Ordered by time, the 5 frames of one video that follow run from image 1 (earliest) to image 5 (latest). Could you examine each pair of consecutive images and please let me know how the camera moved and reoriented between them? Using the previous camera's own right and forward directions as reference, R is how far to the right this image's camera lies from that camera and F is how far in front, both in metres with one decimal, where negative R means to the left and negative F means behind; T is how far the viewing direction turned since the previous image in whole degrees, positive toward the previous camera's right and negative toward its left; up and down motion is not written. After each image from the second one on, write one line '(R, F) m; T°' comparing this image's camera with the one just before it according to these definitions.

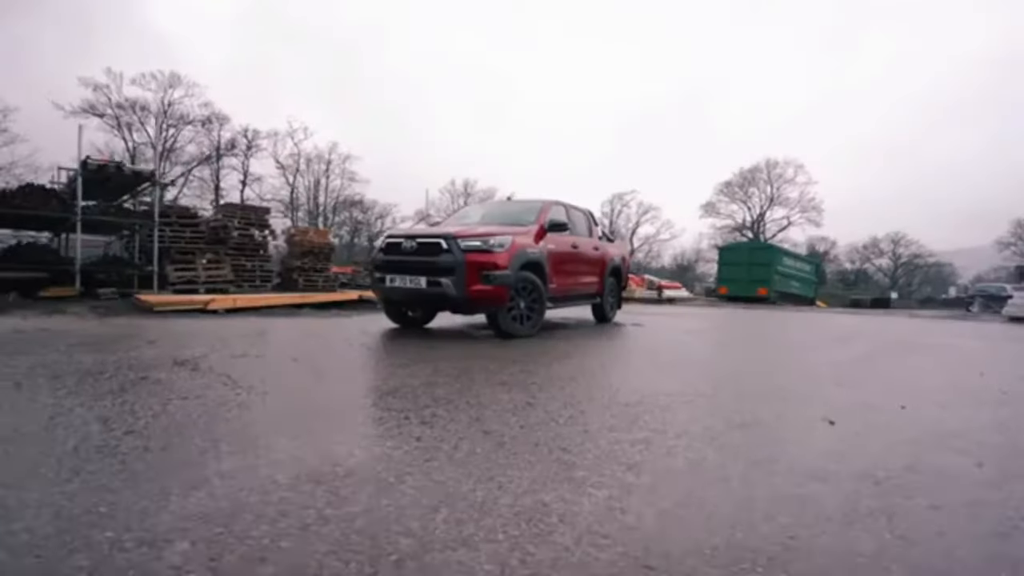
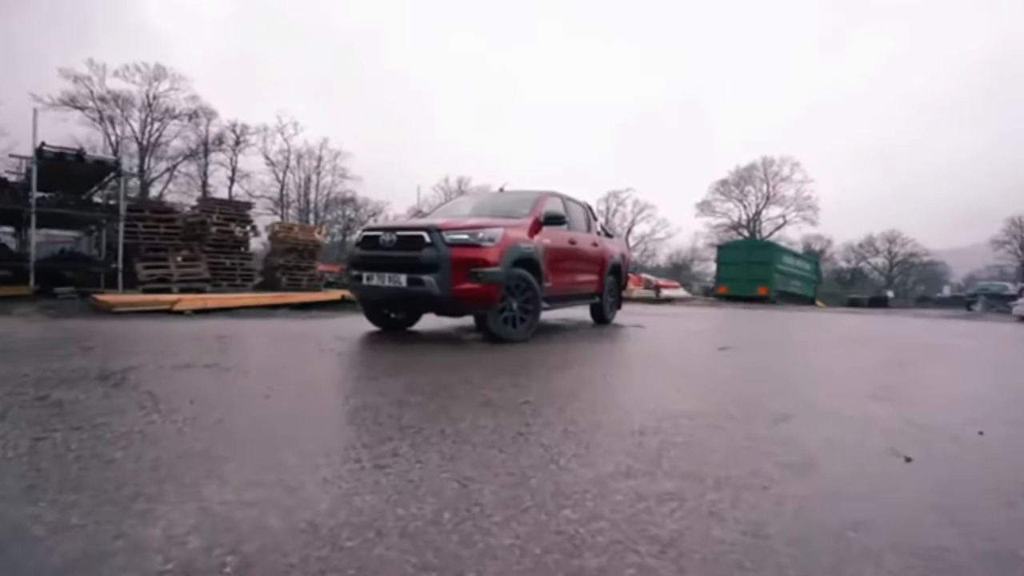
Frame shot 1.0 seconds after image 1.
(0.0, +0.7) m; +1°
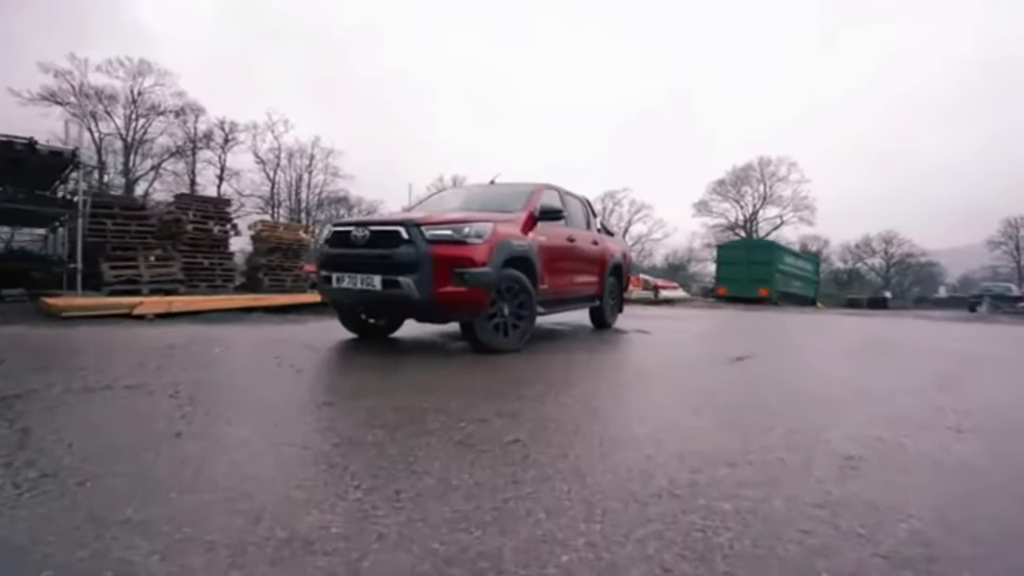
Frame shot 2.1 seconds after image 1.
(0.0, +0.7) m; 0°
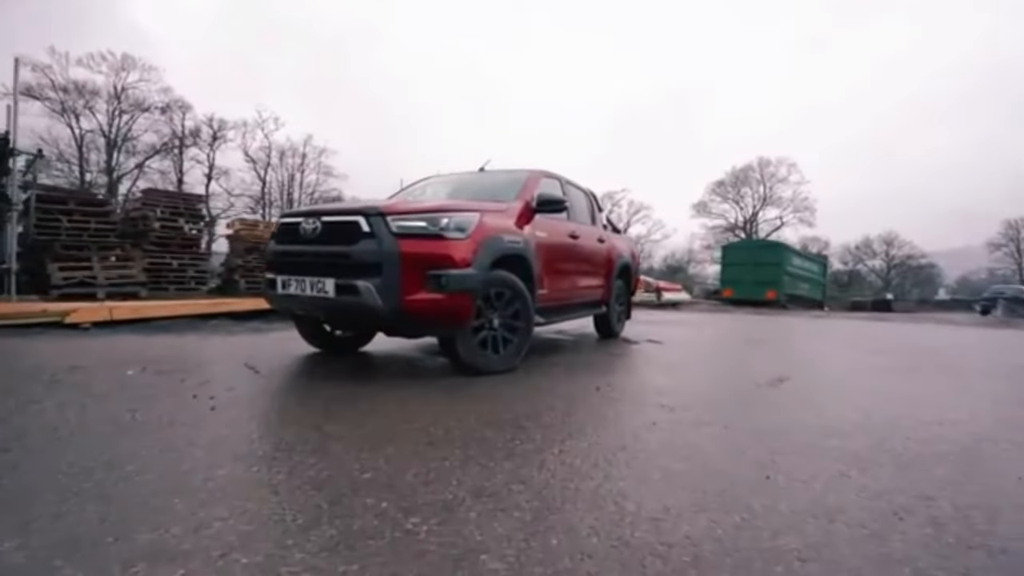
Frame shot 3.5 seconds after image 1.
(0.0, +1.0) m; 0°
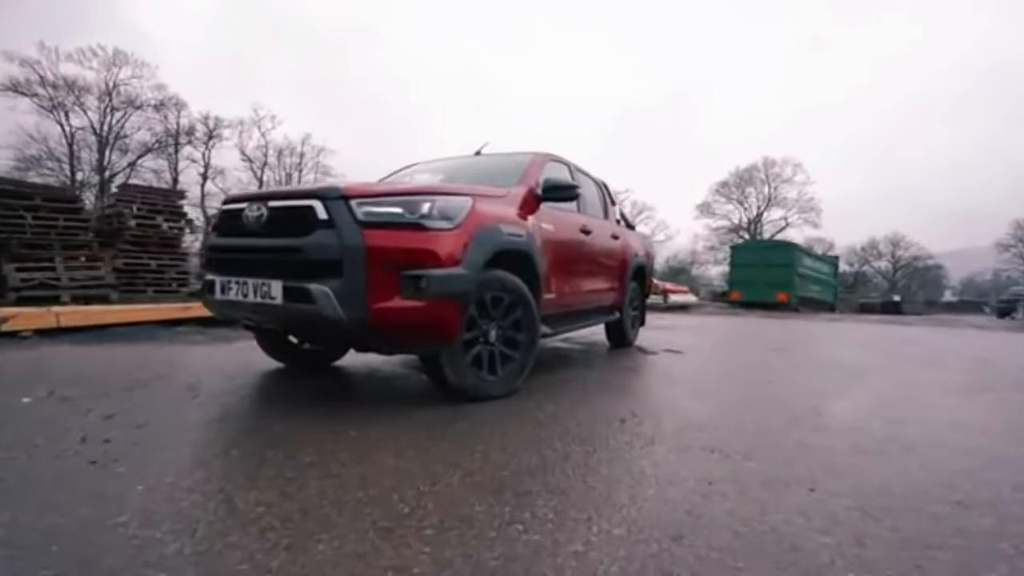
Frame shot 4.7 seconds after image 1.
(0.0, +0.8) m; 0°
